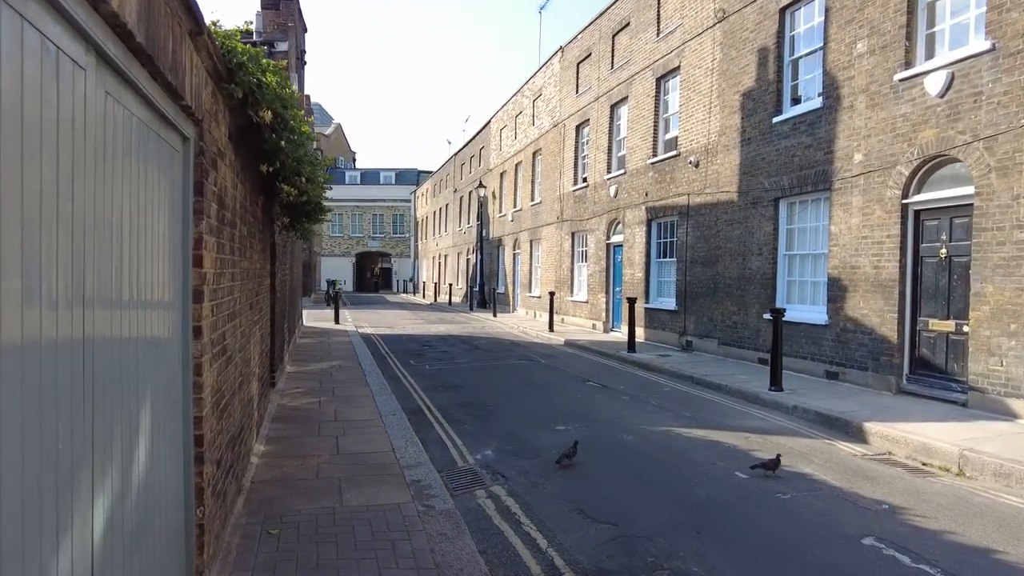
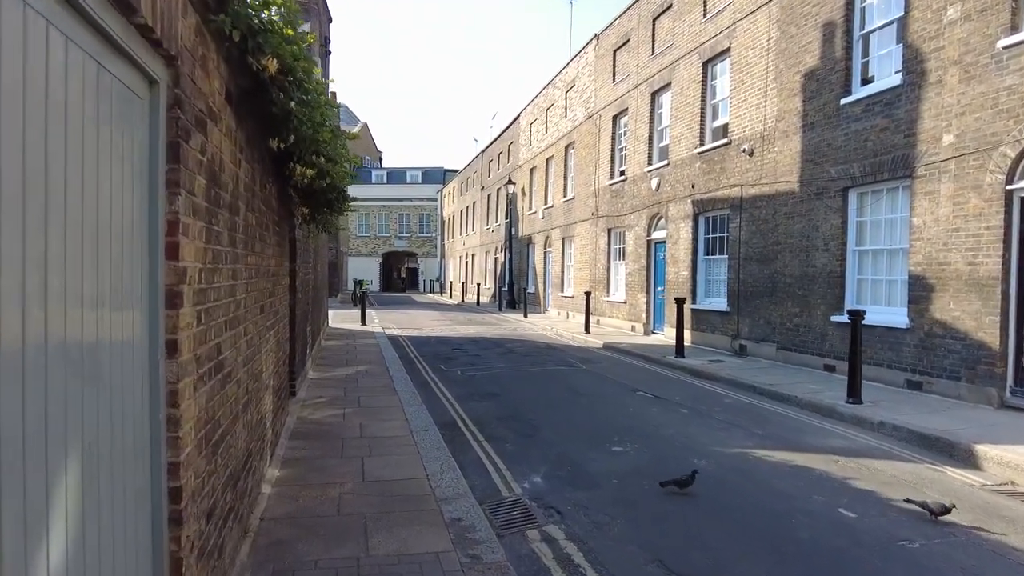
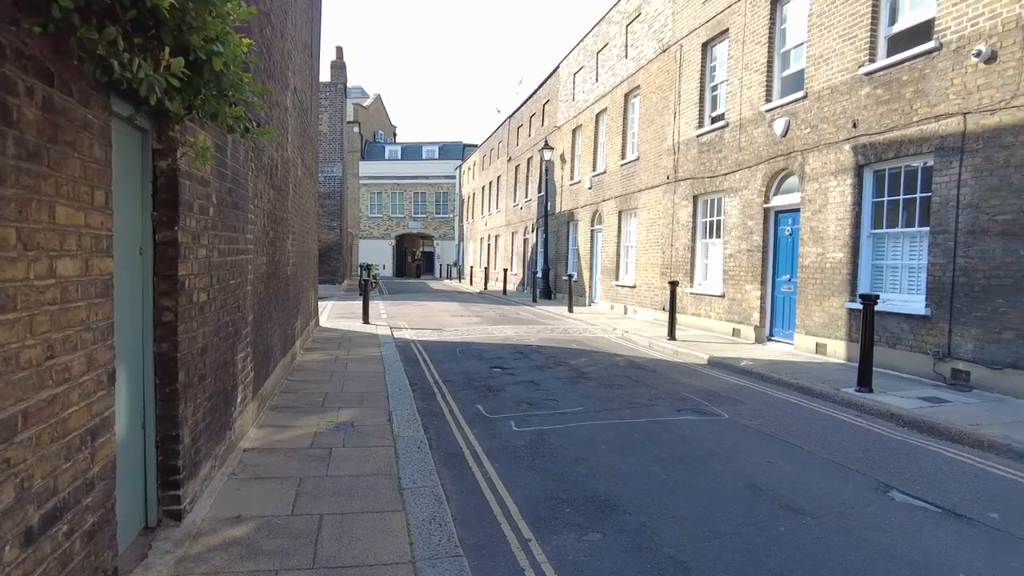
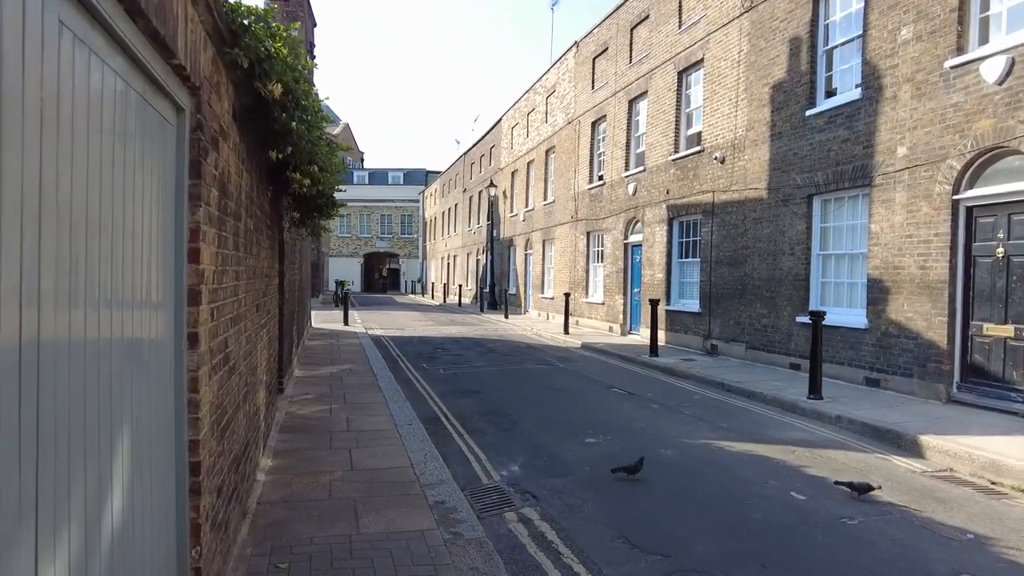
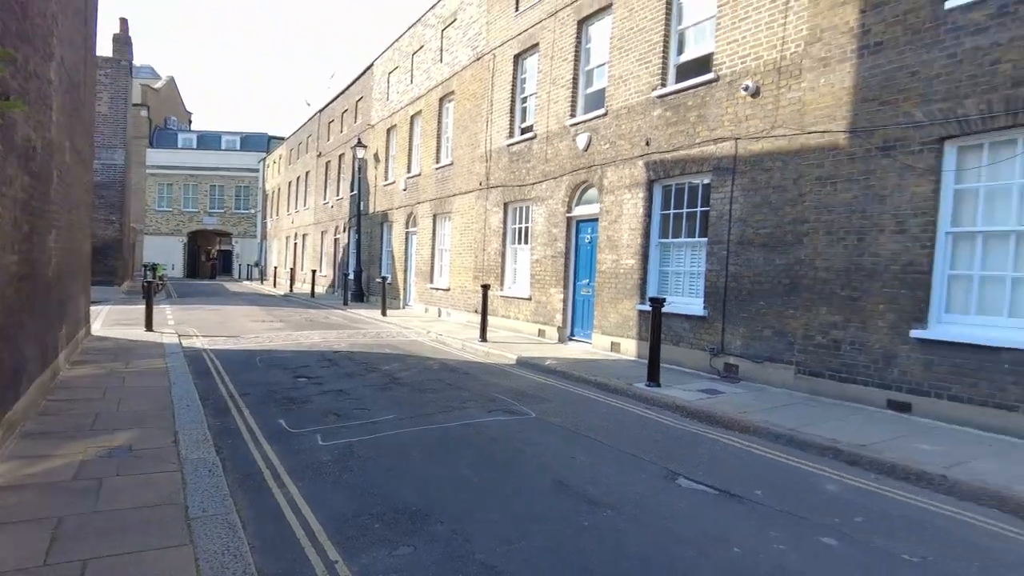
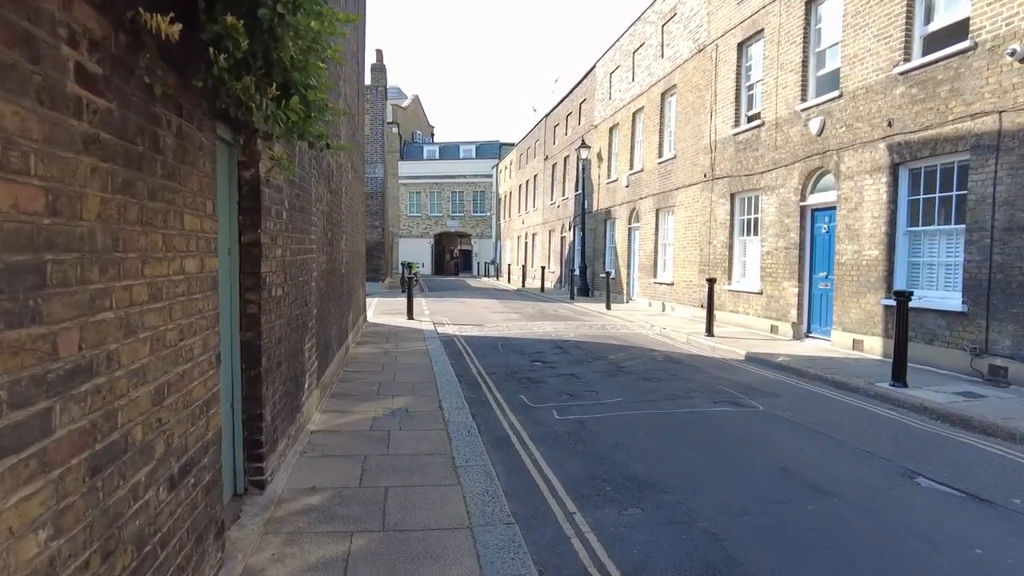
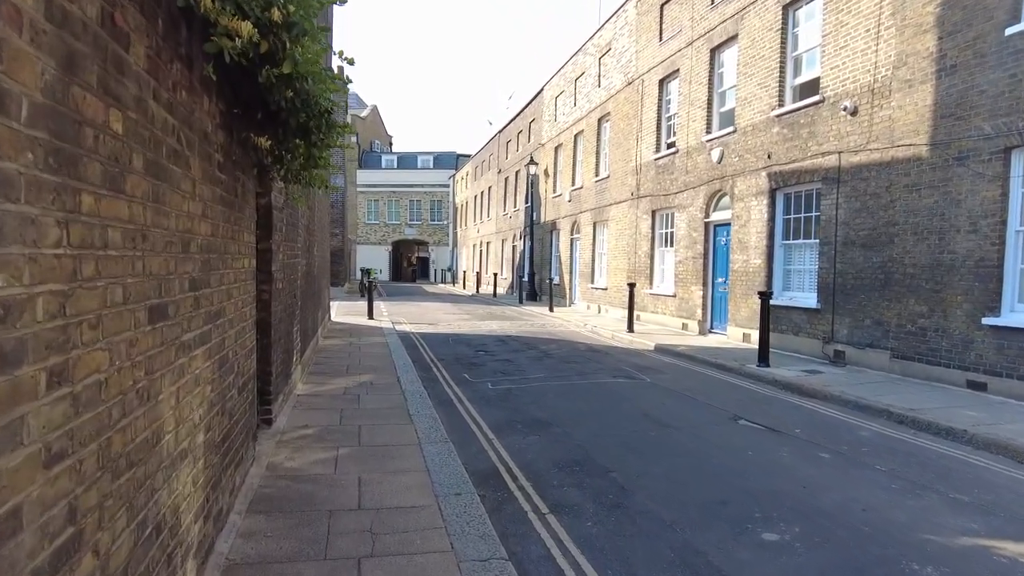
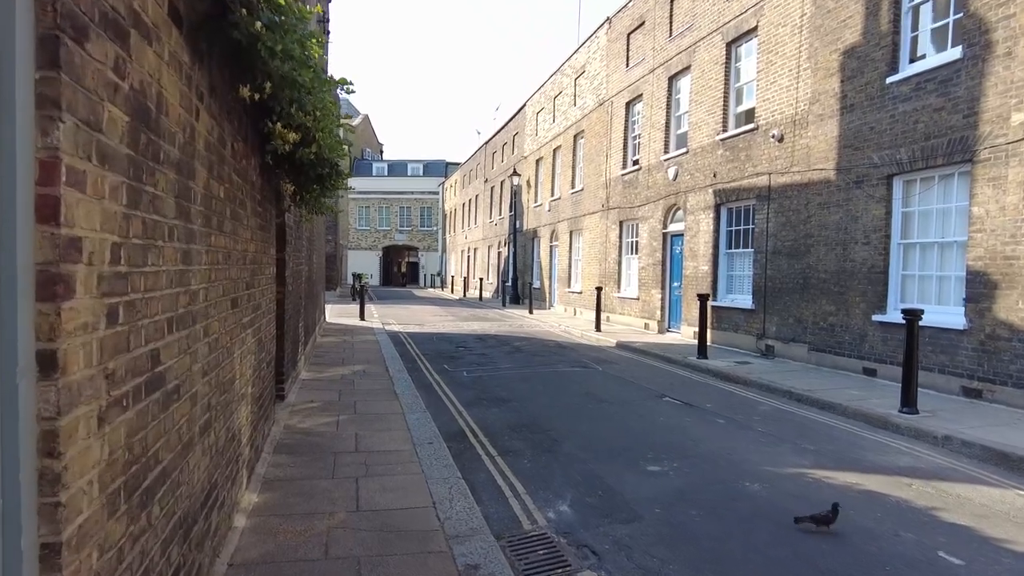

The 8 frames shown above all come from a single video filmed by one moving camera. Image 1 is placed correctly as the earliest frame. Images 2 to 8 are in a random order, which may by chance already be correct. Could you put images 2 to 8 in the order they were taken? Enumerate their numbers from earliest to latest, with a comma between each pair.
4, 2, 8, 7, 6, 3, 5
